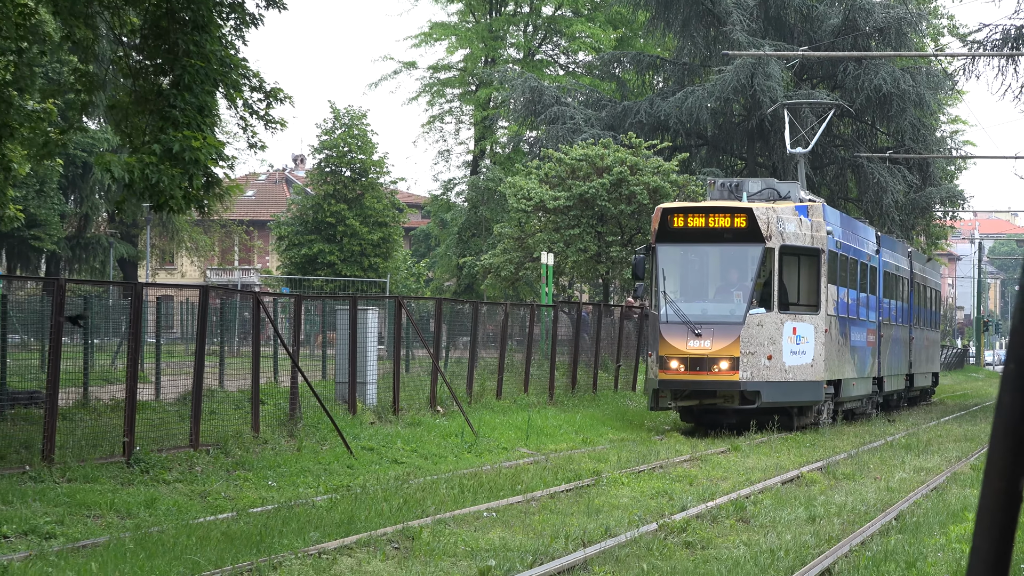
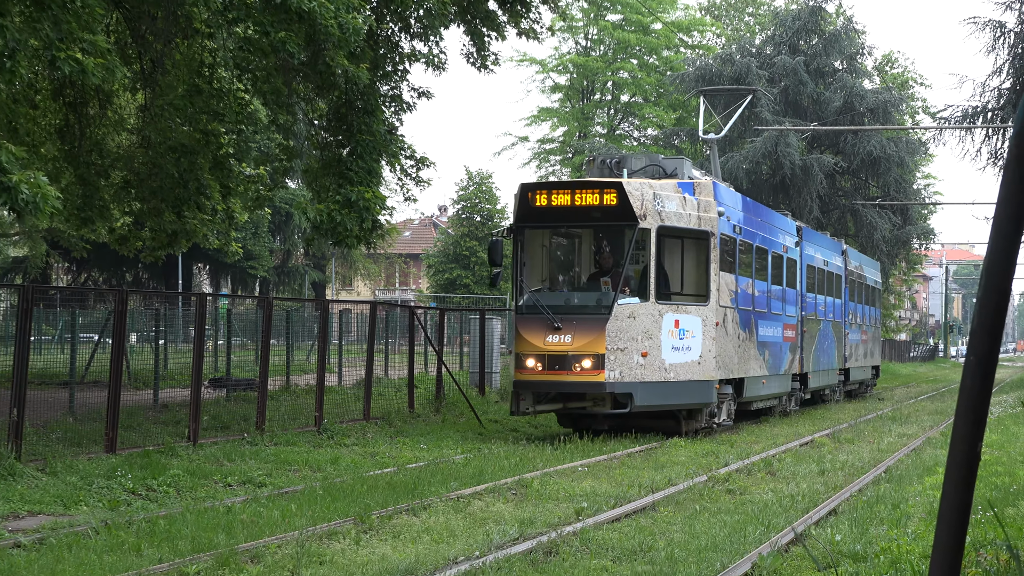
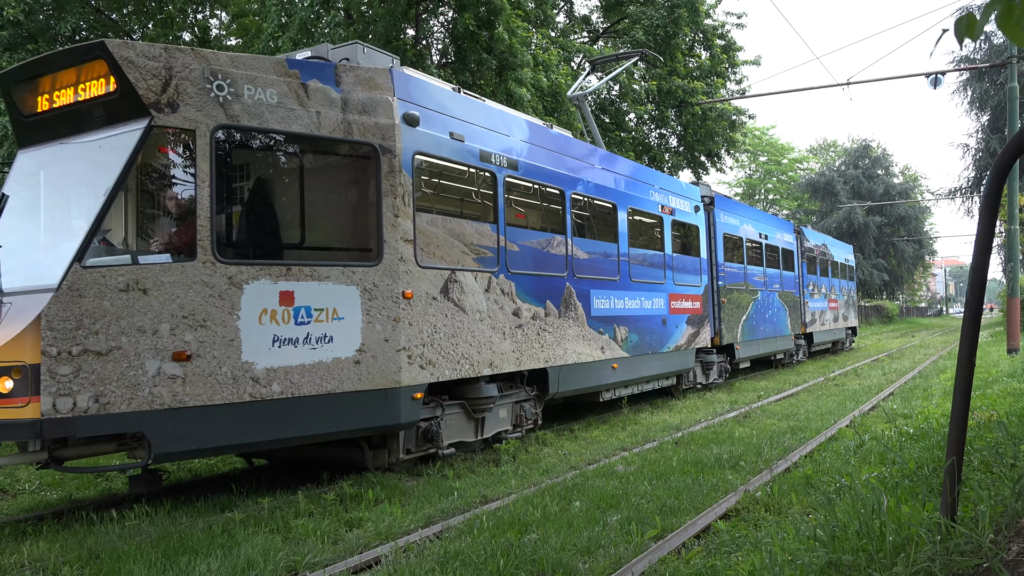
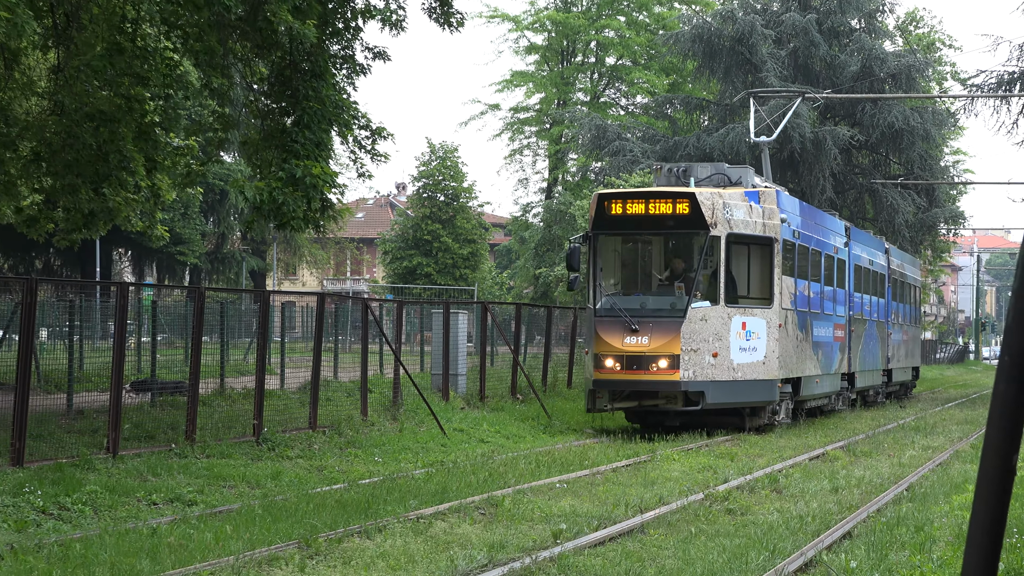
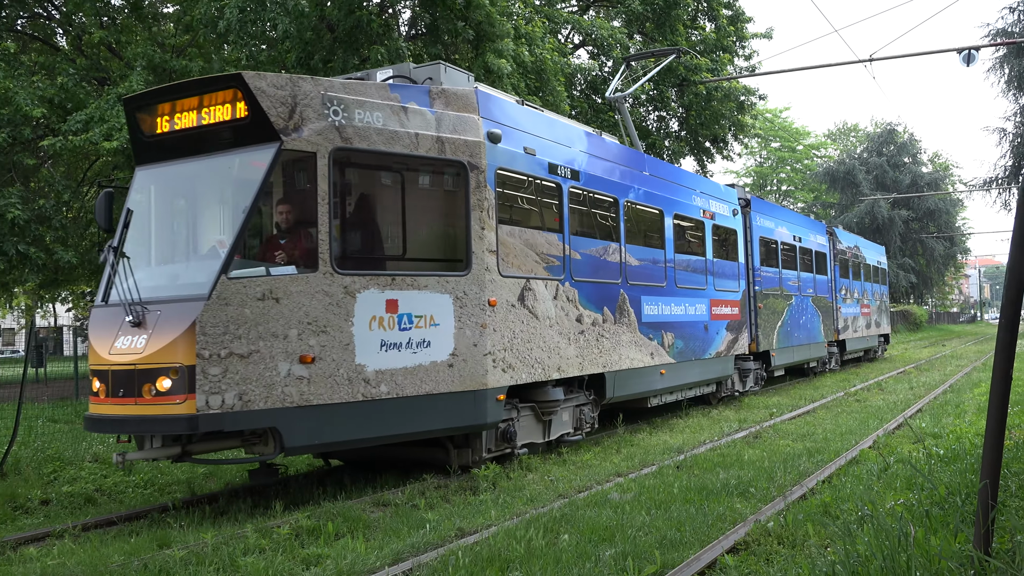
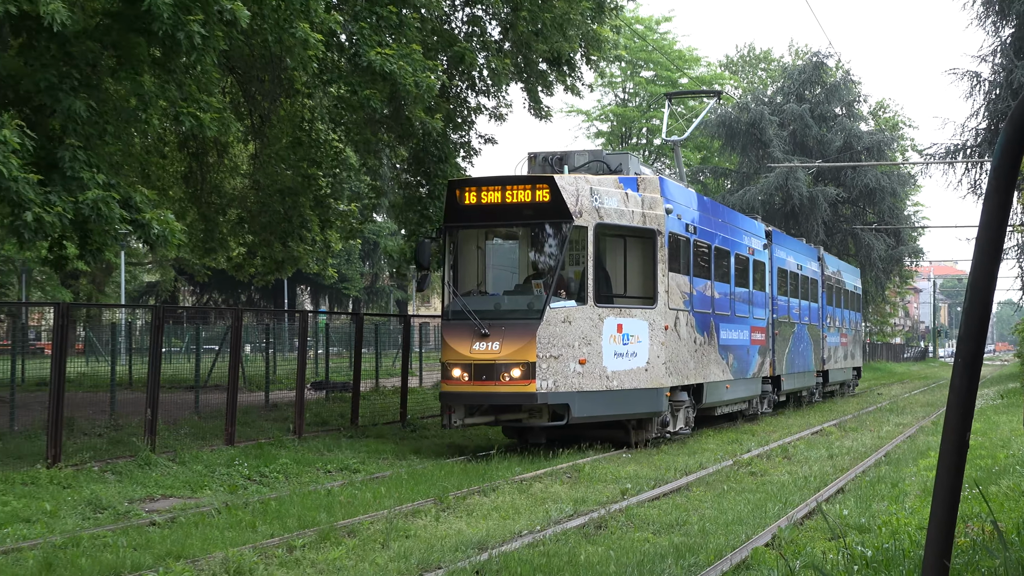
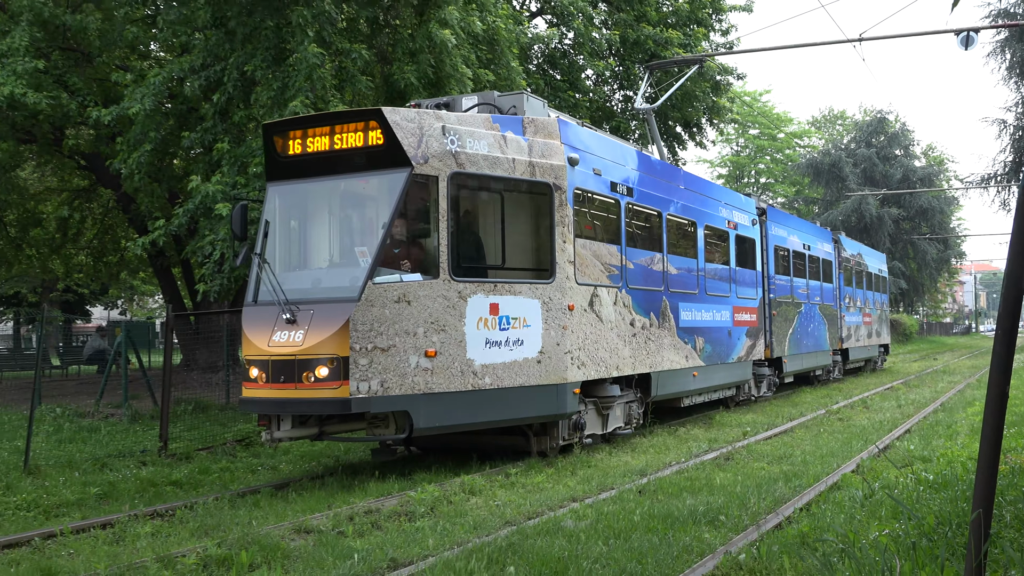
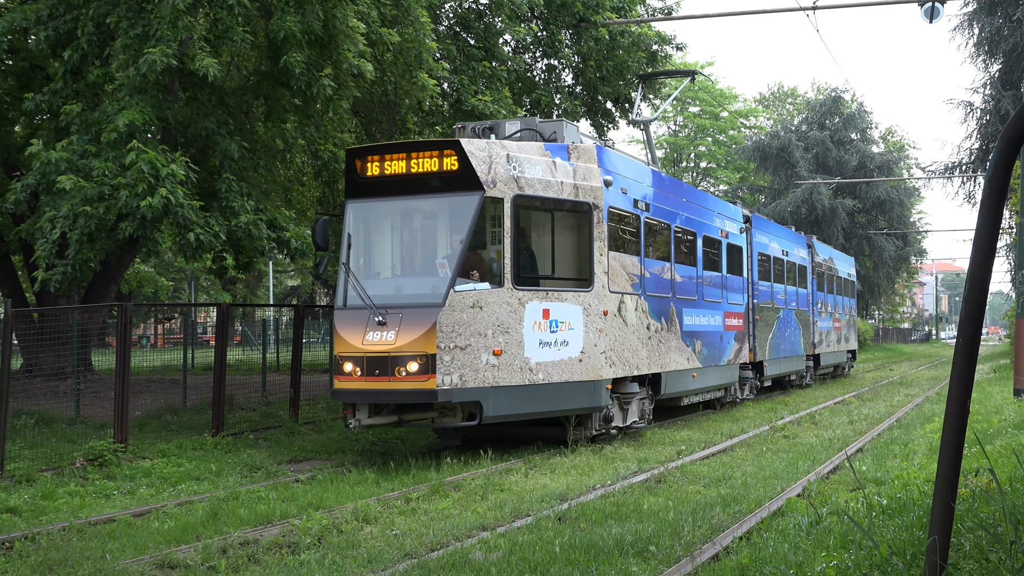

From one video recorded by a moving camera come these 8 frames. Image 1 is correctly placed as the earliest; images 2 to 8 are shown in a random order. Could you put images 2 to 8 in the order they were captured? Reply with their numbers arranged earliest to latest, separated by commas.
4, 2, 6, 8, 7, 5, 3
